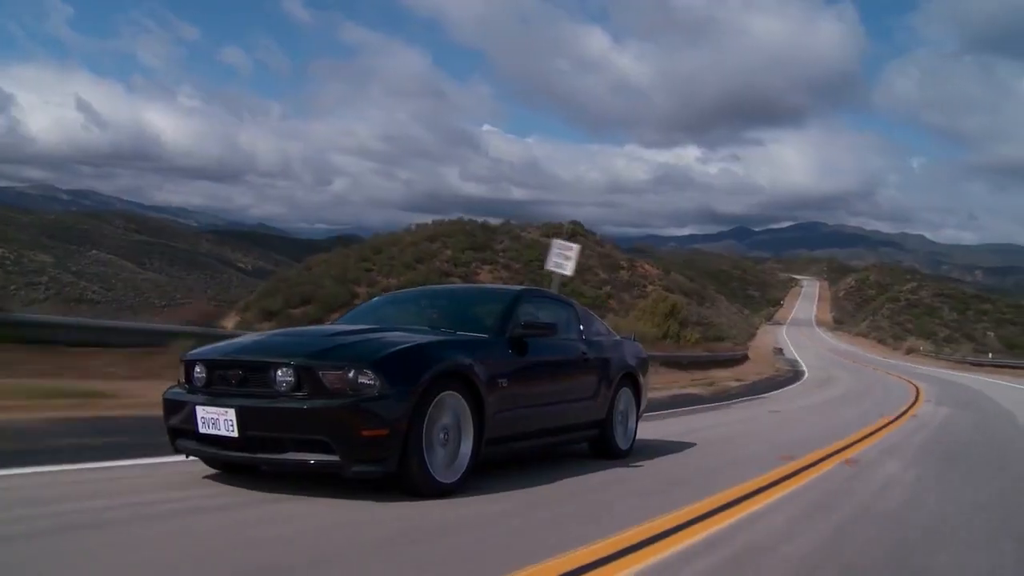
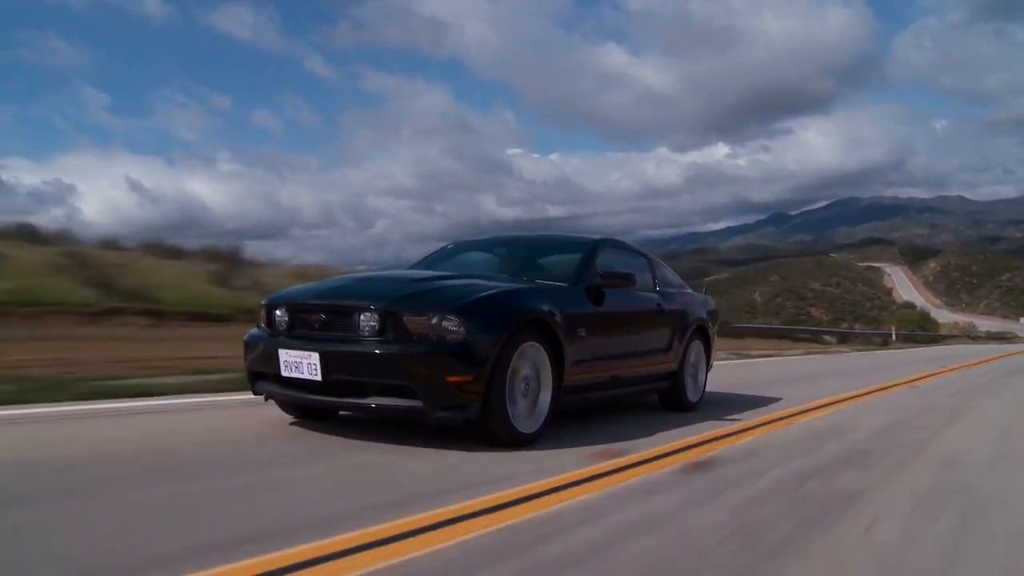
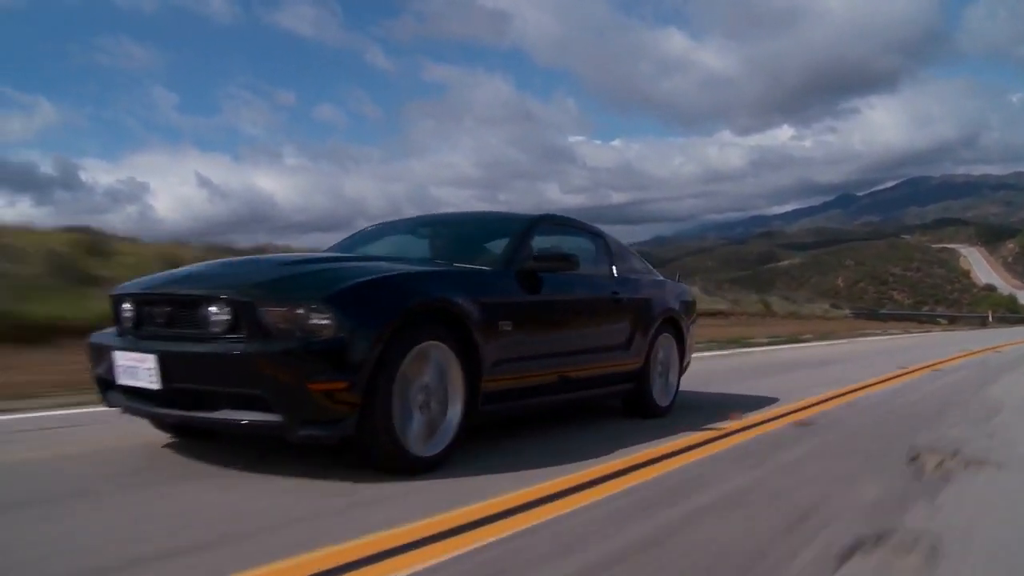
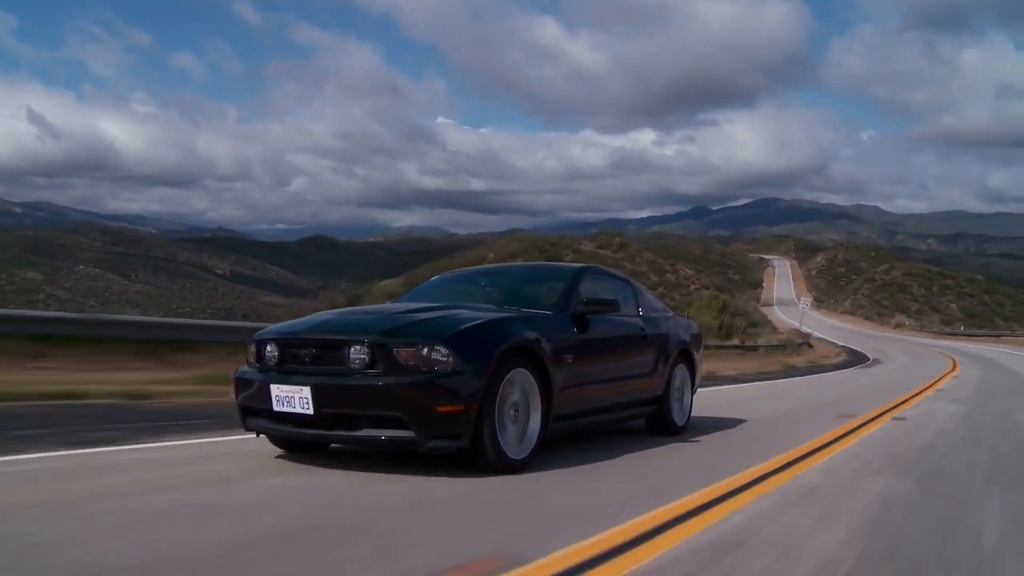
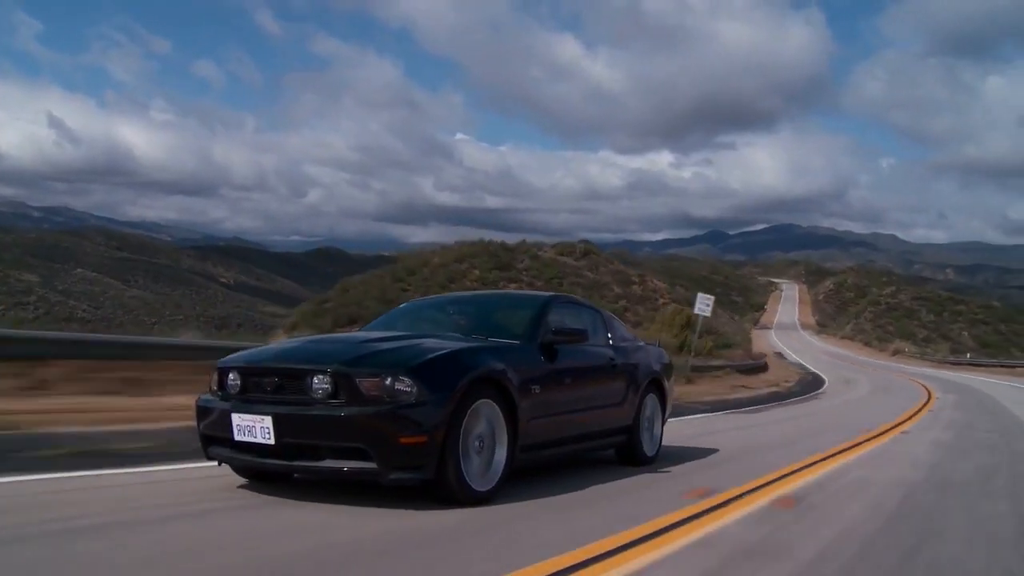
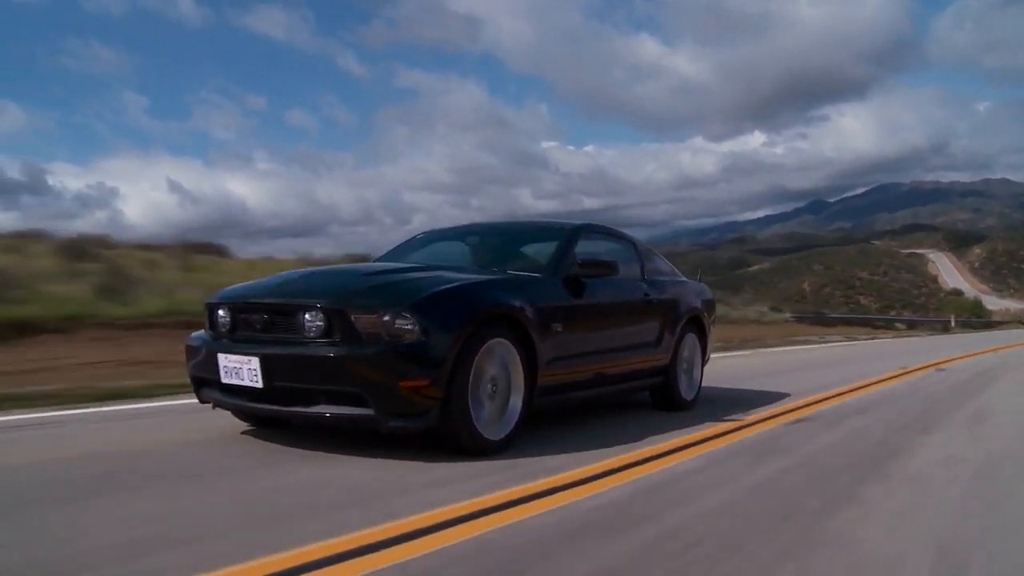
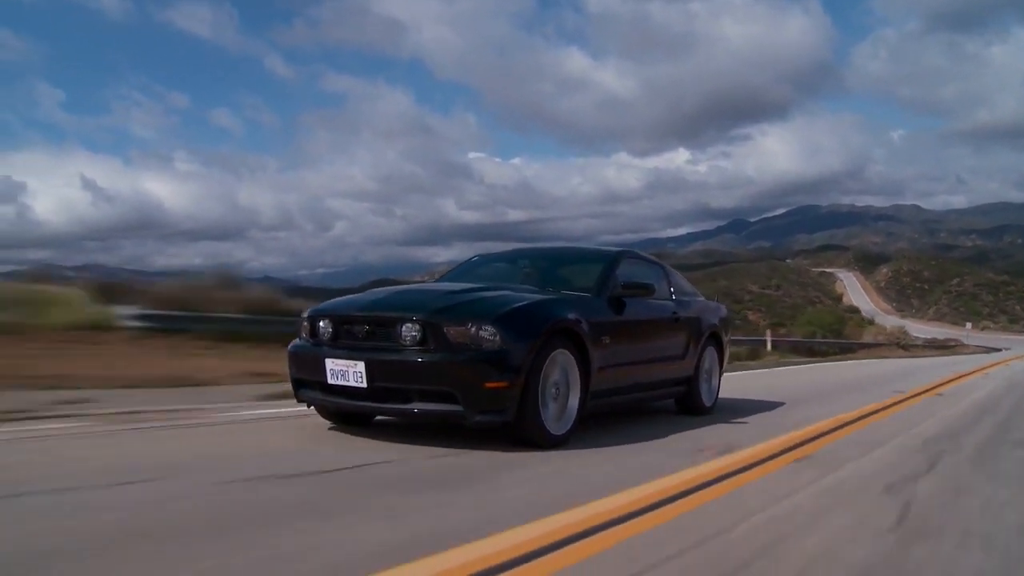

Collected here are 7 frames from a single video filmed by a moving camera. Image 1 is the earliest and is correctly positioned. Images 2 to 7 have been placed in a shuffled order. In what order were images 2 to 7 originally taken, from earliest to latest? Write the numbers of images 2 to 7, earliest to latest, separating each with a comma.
5, 4, 7, 2, 6, 3
